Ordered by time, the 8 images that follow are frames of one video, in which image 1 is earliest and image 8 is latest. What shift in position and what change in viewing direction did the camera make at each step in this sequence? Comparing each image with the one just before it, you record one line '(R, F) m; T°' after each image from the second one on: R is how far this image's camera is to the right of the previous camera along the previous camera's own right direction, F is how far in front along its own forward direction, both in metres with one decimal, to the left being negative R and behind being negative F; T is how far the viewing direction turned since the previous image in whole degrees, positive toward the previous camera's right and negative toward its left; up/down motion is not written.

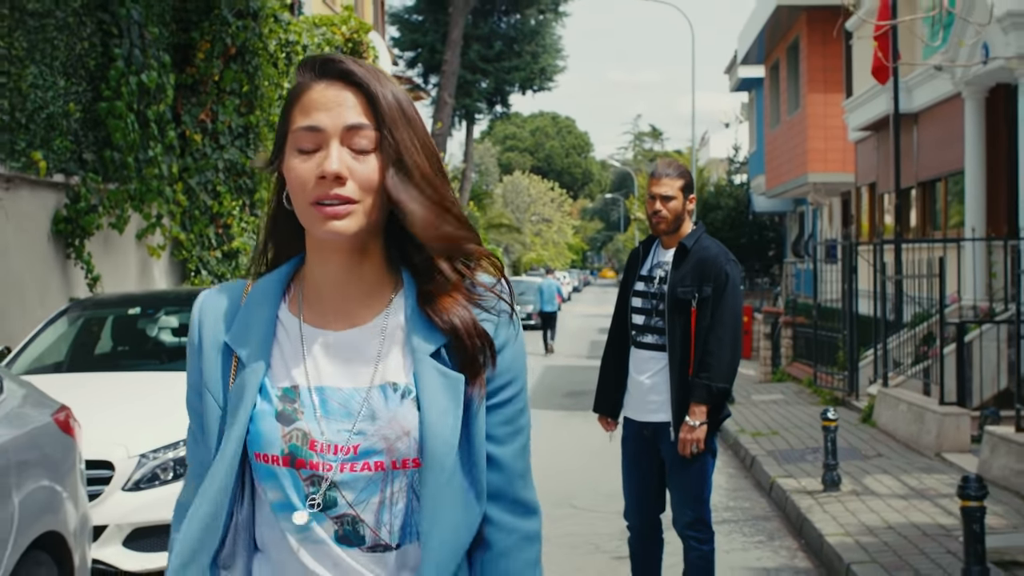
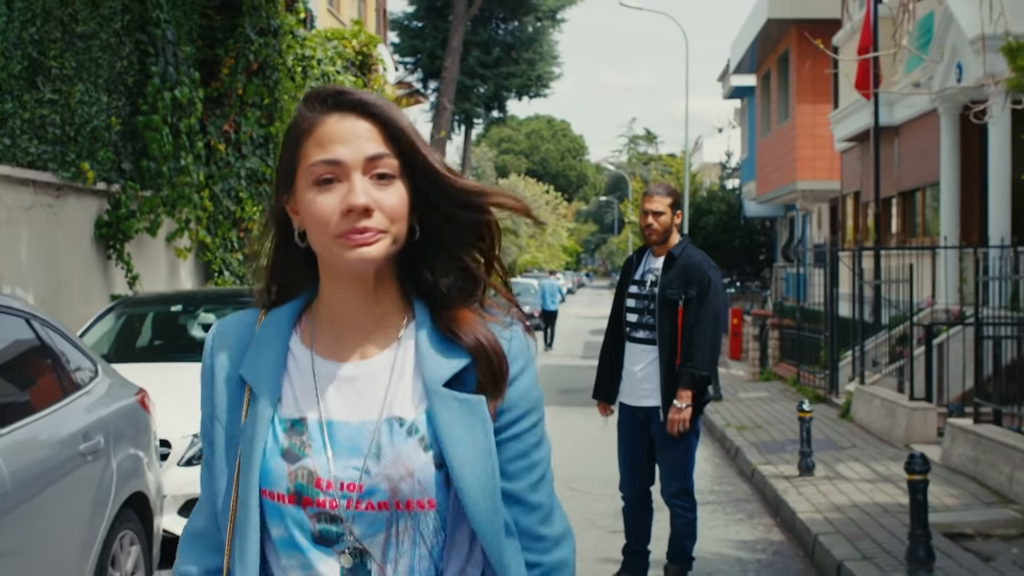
(-0.1, -0.9) m; 0°
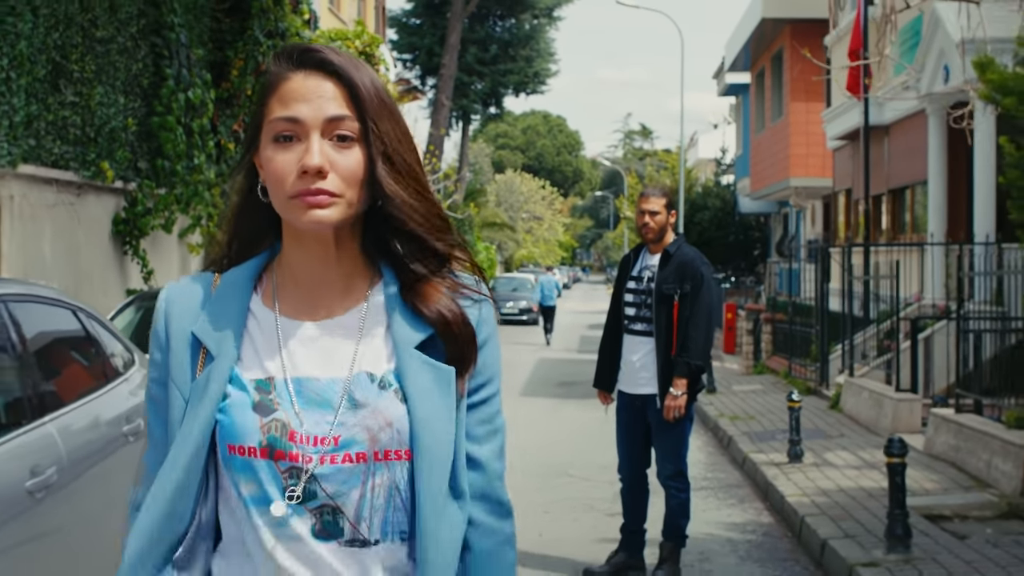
(0.0, -0.4) m; 0°
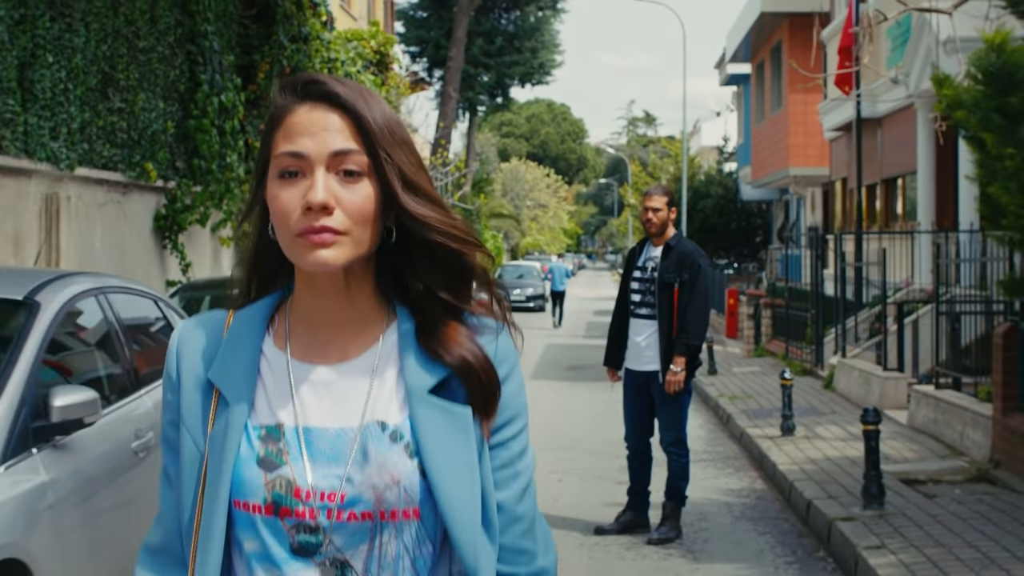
(-0.1, -0.8) m; 0°
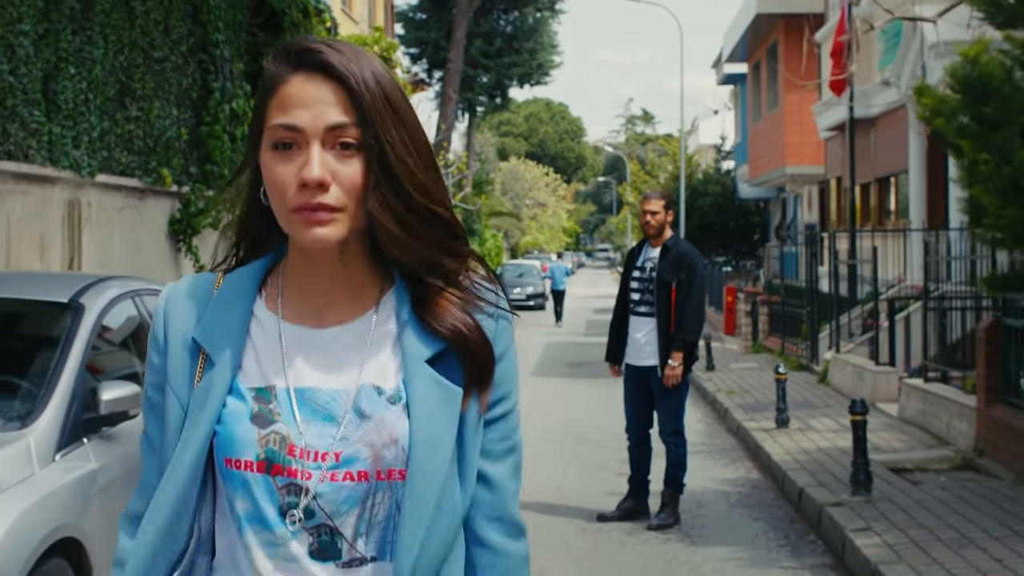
(0.0, -0.4) m; 0°
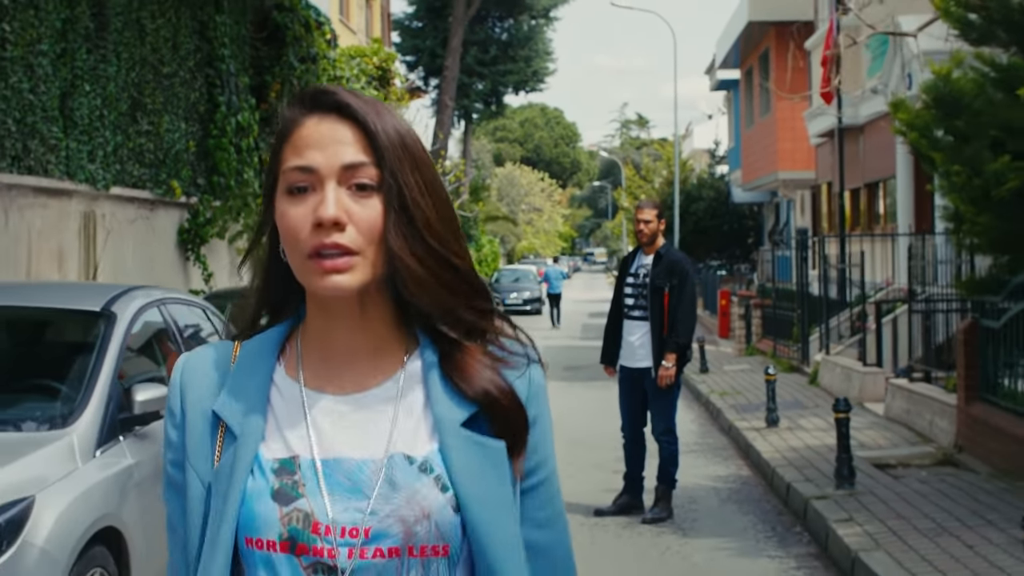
(0.0, -0.4) m; 0°
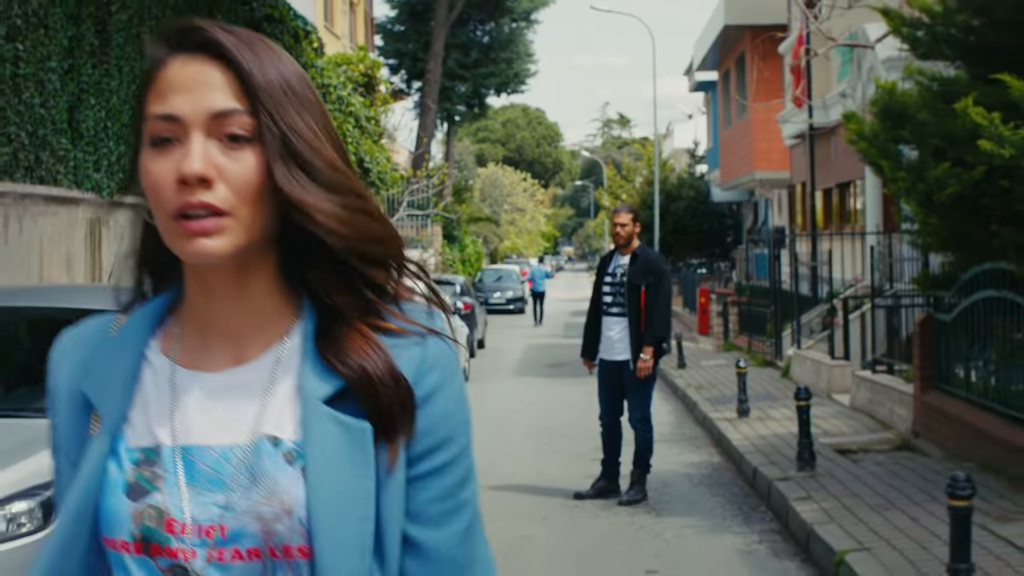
(0.0, -0.6) m; +1°
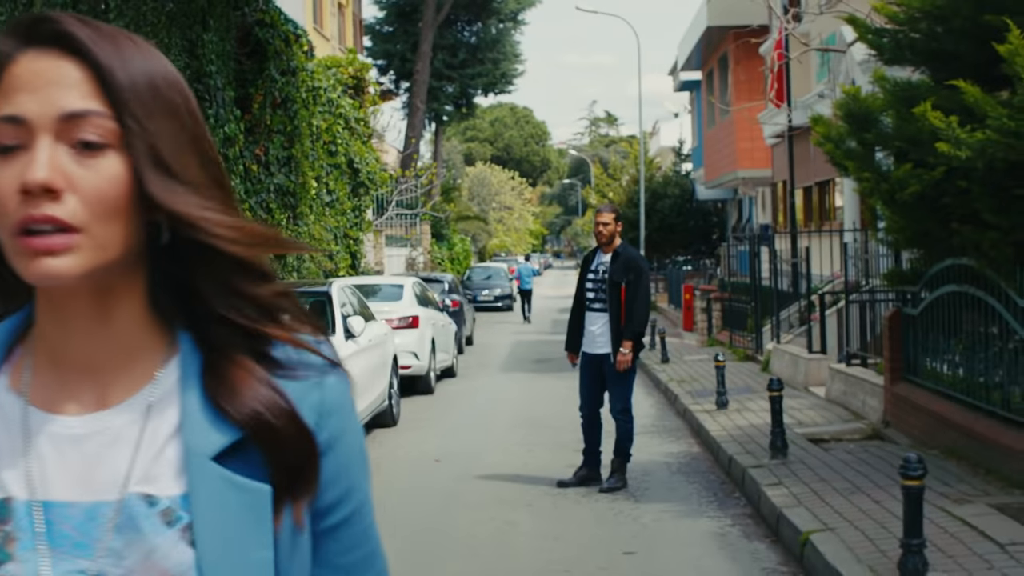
(0.0, -0.4) m; 0°
